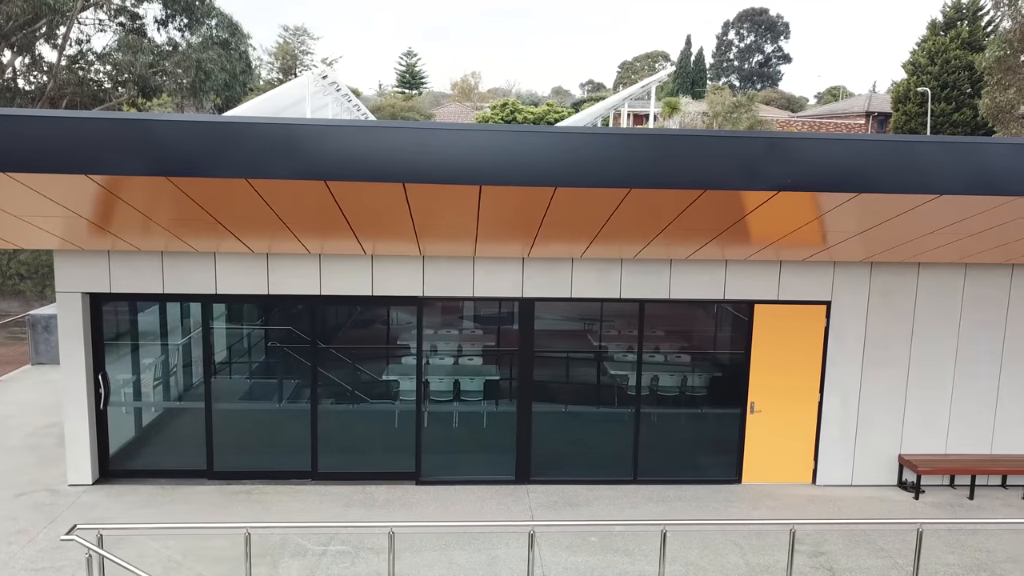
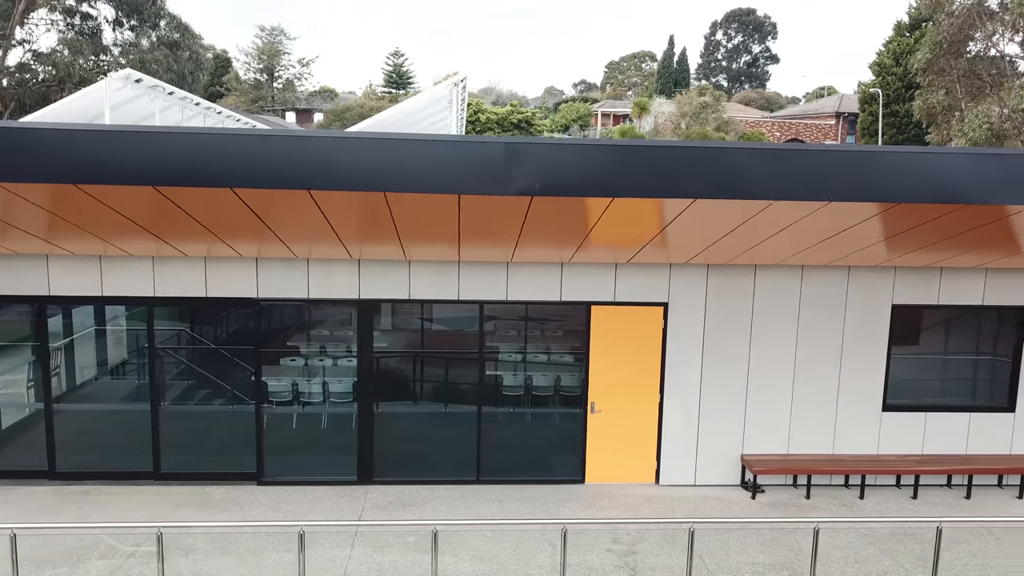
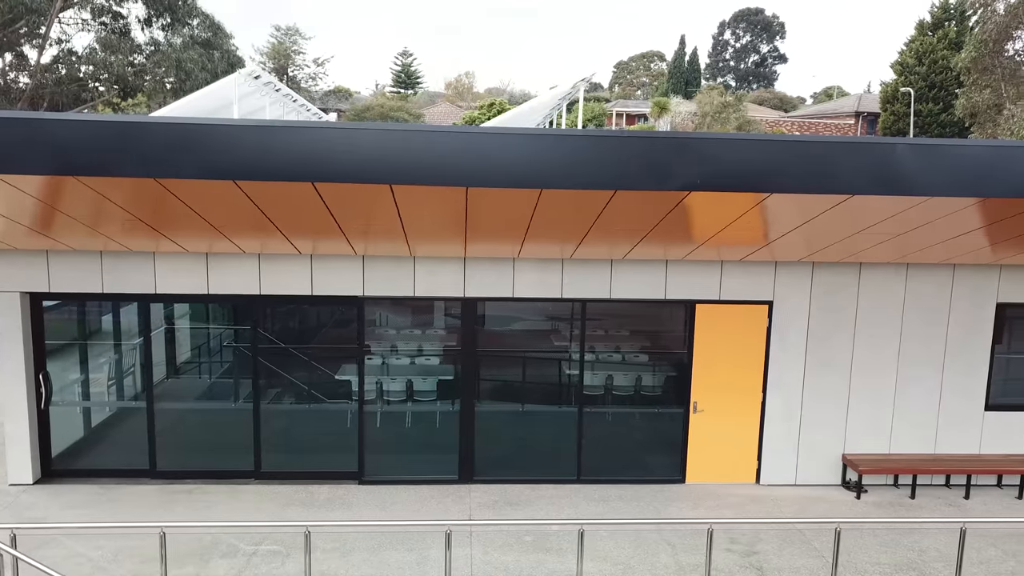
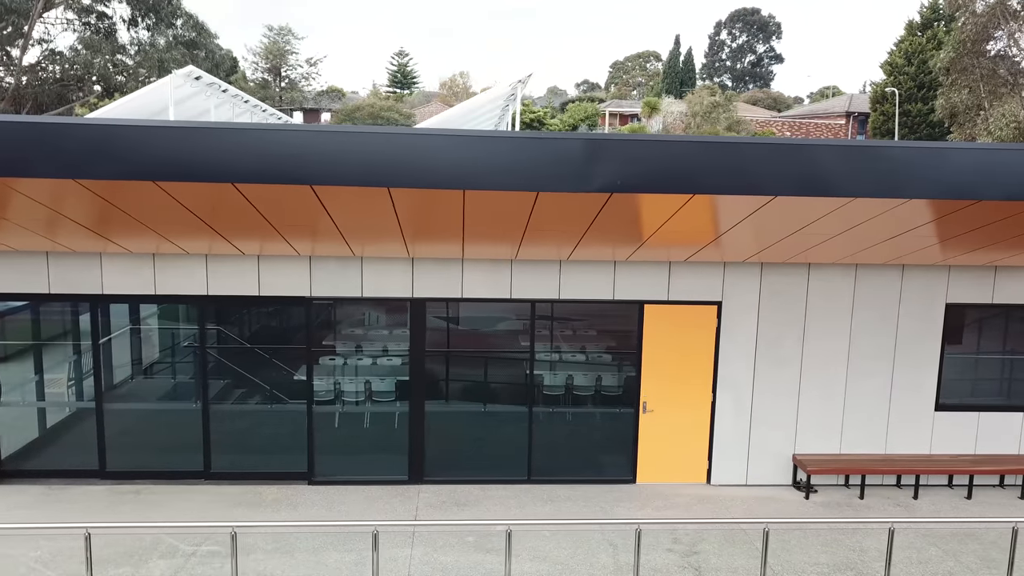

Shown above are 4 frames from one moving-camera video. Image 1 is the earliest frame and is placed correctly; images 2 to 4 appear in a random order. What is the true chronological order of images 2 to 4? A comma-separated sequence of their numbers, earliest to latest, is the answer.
3, 4, 2
